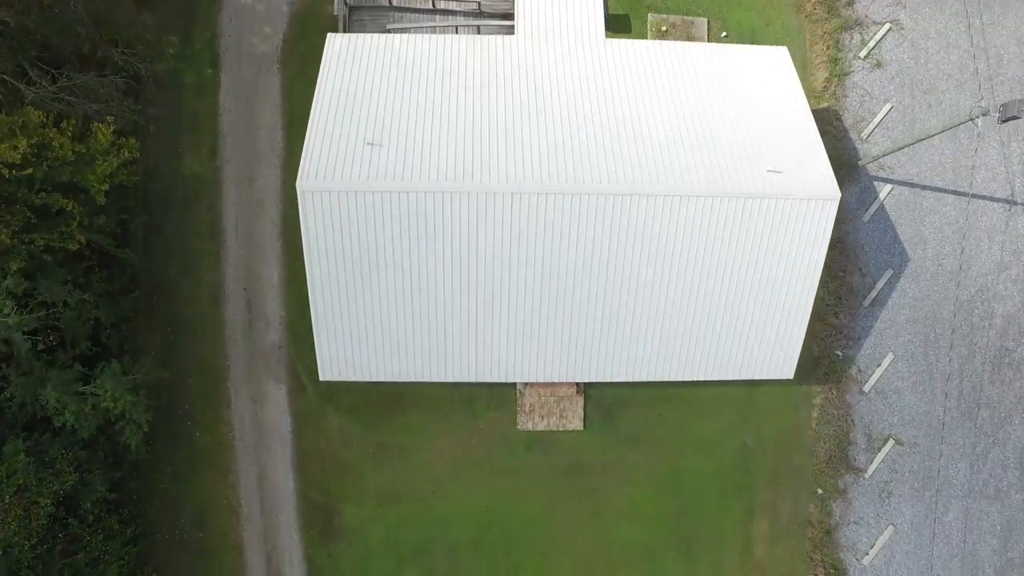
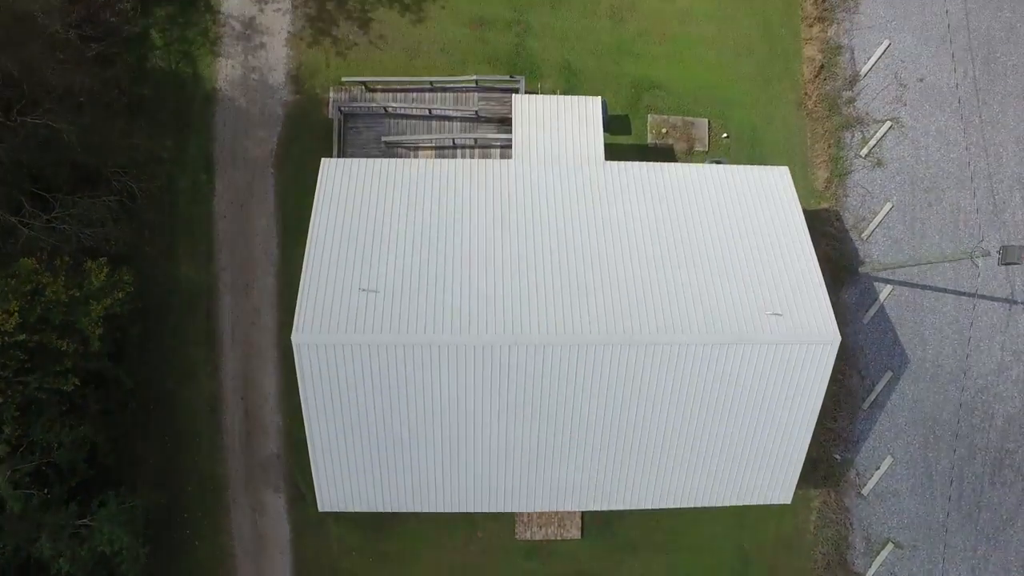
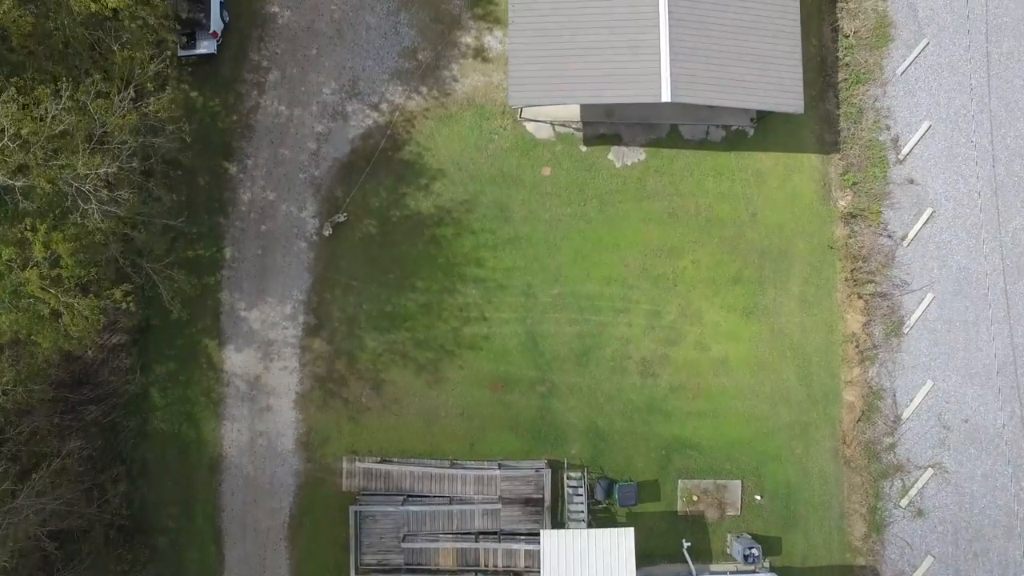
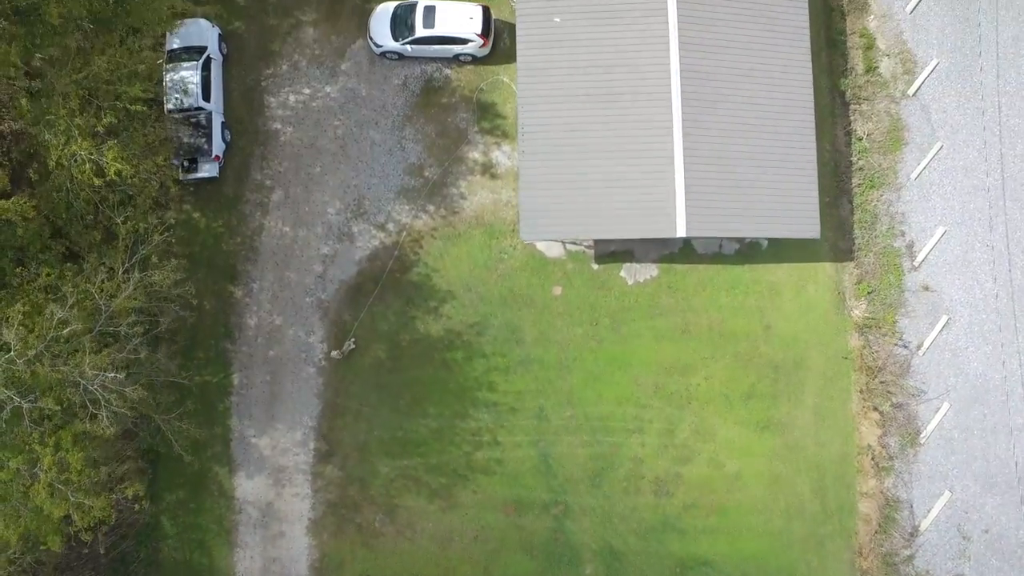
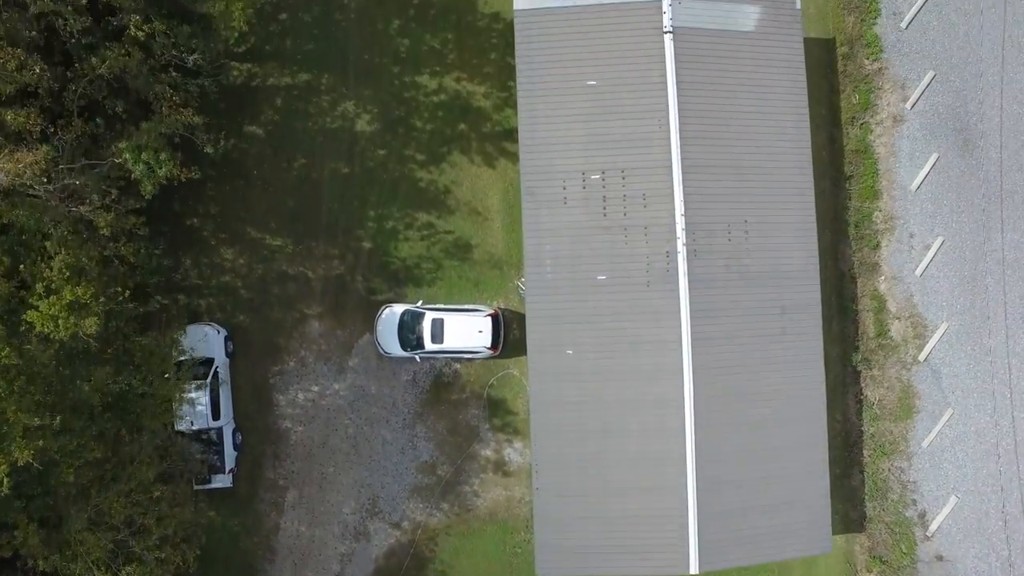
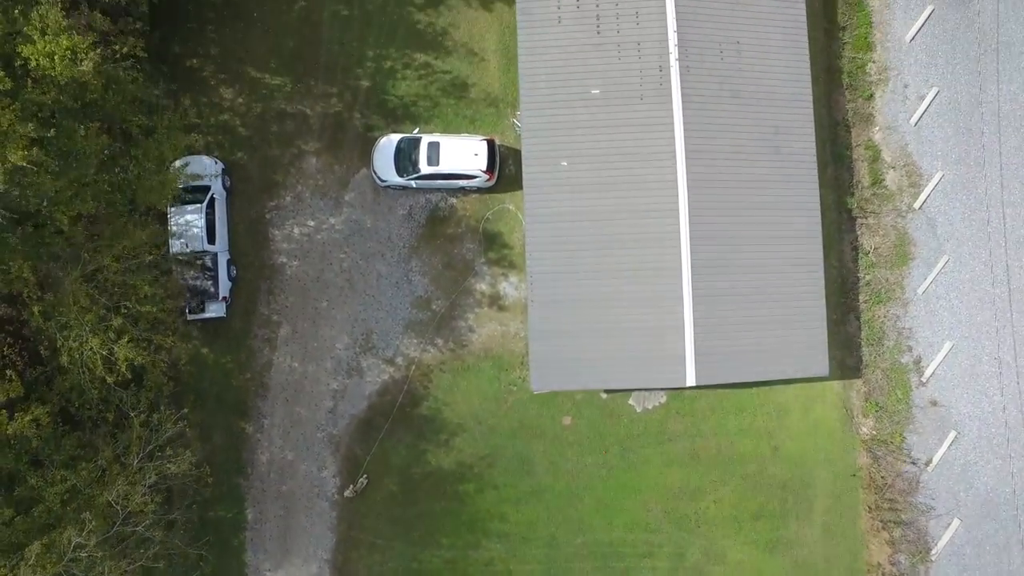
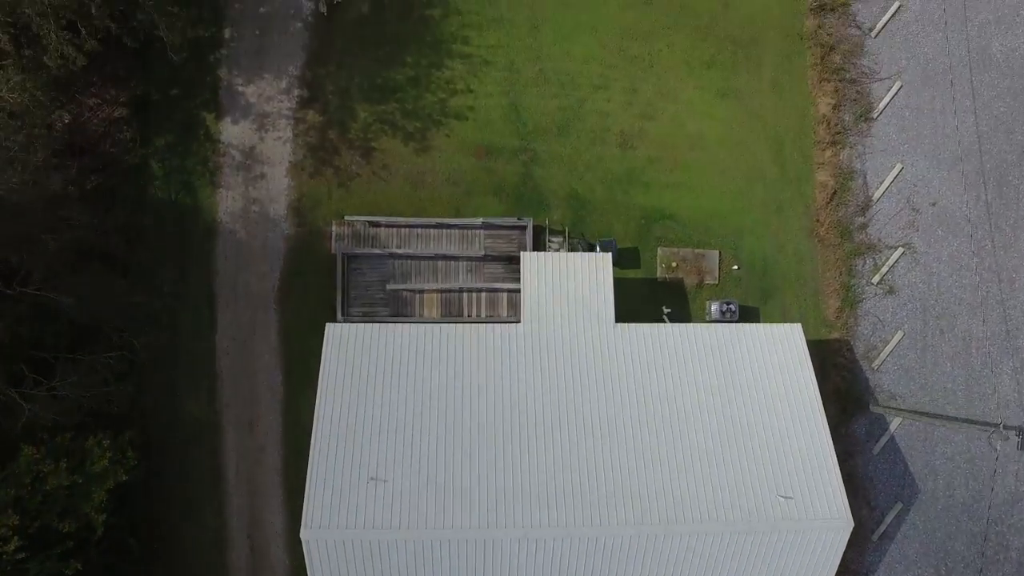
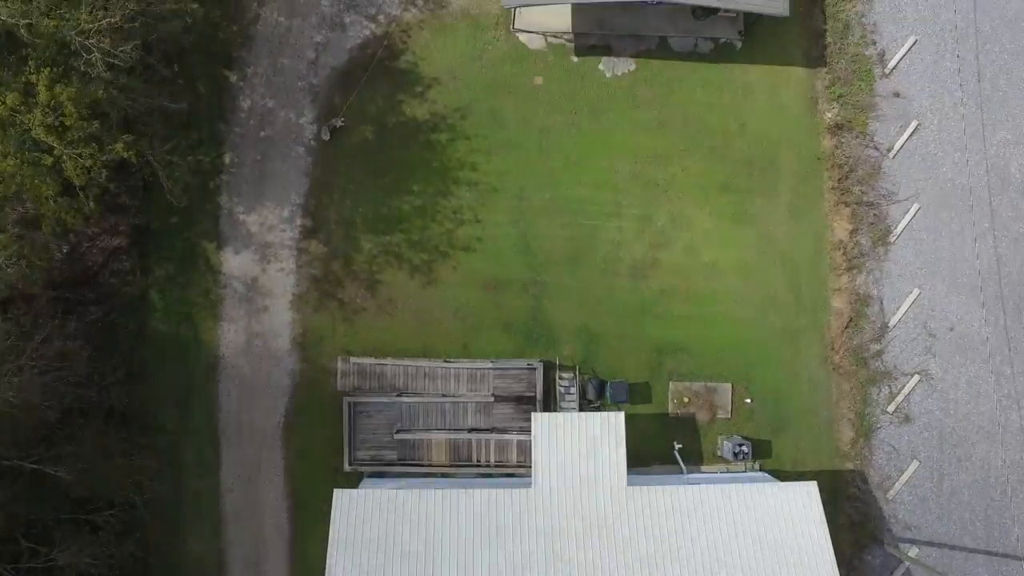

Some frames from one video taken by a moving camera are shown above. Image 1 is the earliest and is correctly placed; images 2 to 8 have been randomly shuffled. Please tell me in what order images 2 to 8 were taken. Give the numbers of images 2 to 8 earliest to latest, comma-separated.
2, 7, 8, 3, 4, 6, 5
